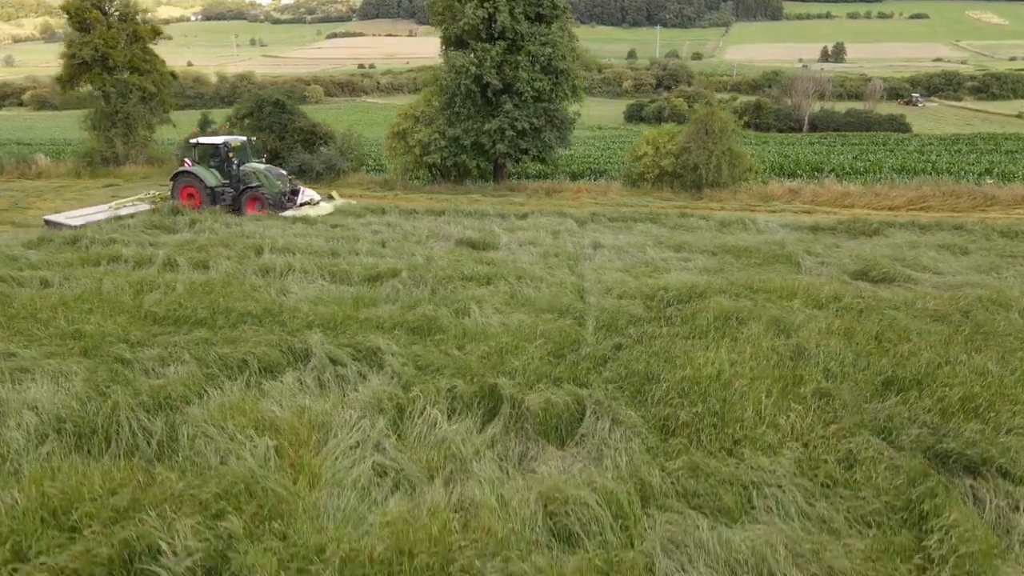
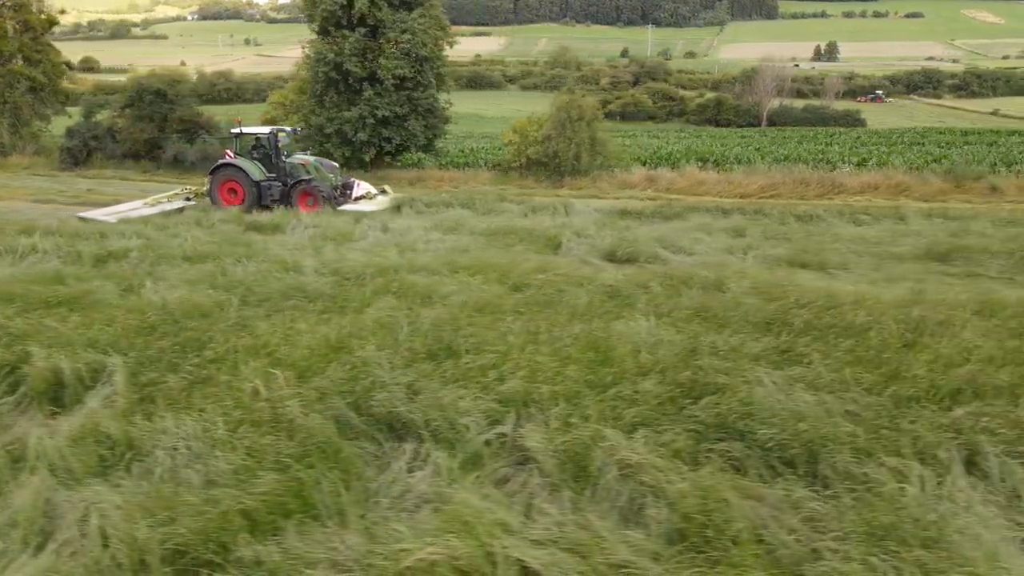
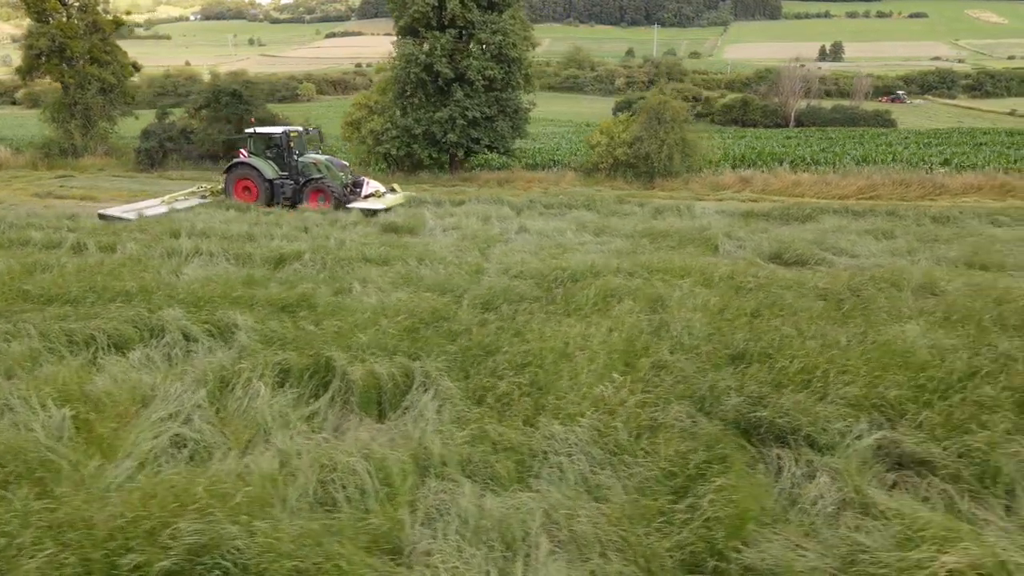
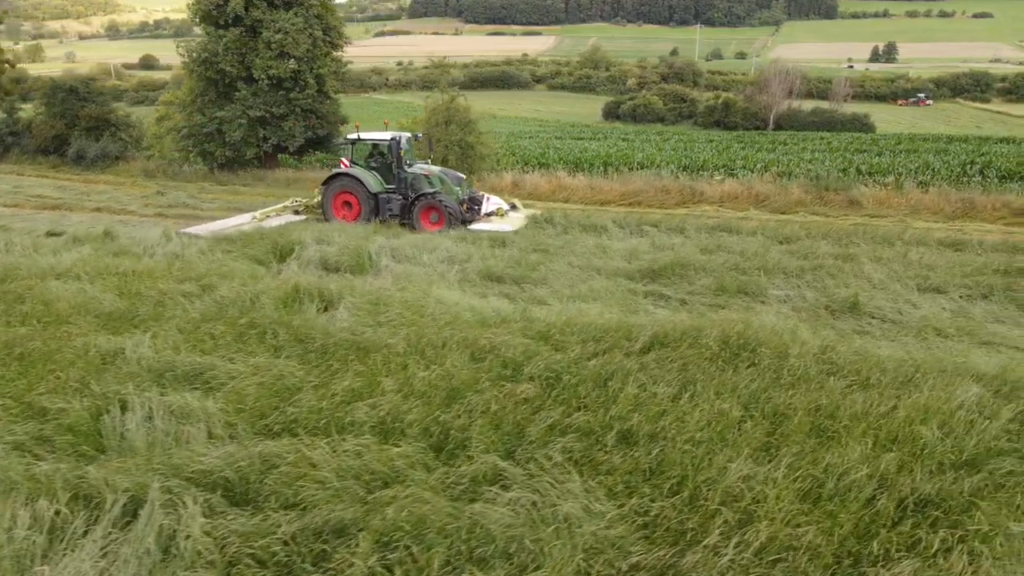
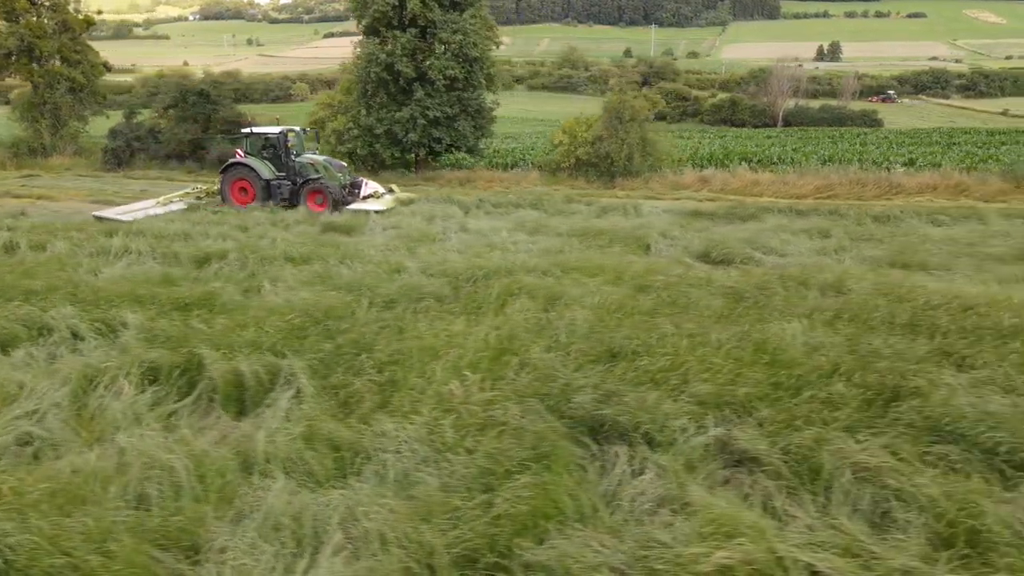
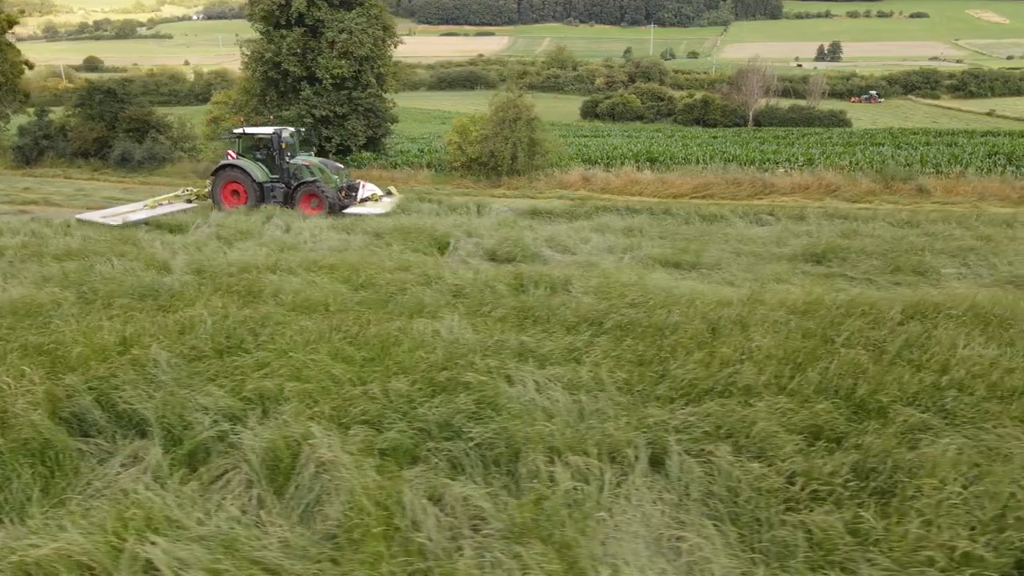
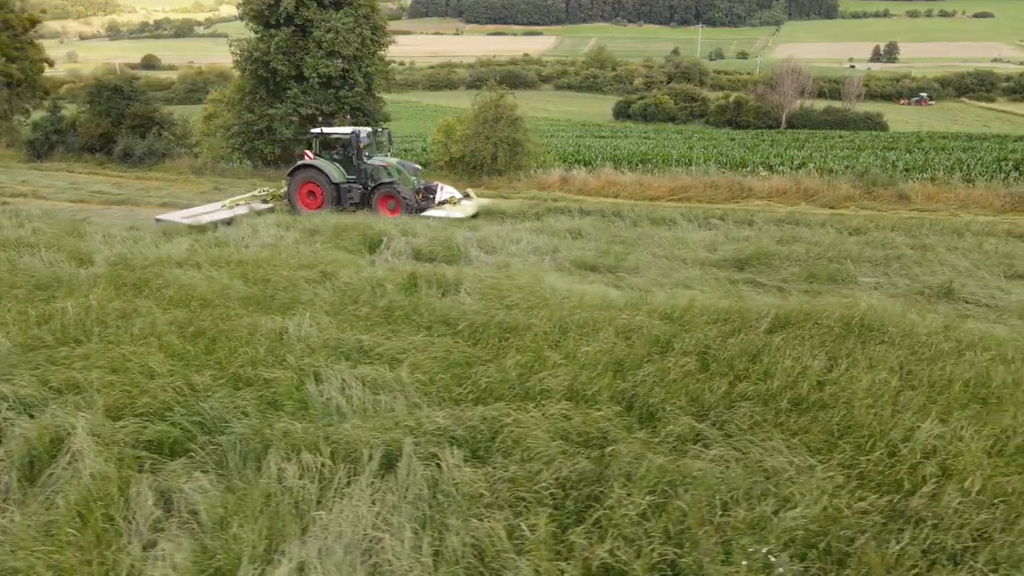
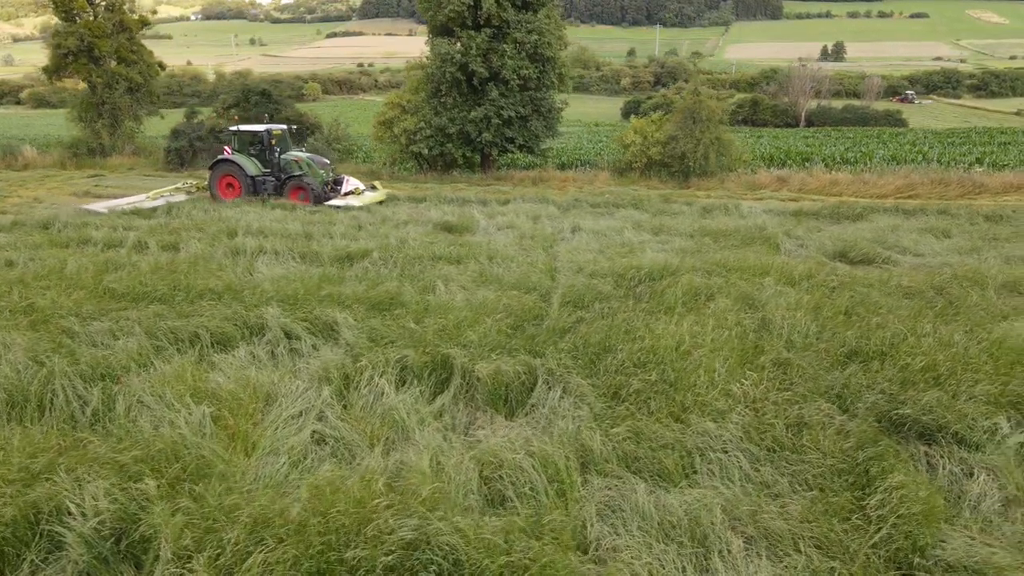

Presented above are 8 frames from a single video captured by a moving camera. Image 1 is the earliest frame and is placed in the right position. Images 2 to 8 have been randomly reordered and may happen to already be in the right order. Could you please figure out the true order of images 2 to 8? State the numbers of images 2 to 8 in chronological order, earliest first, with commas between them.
8, 3, 5, 2, 6, 7, 4
